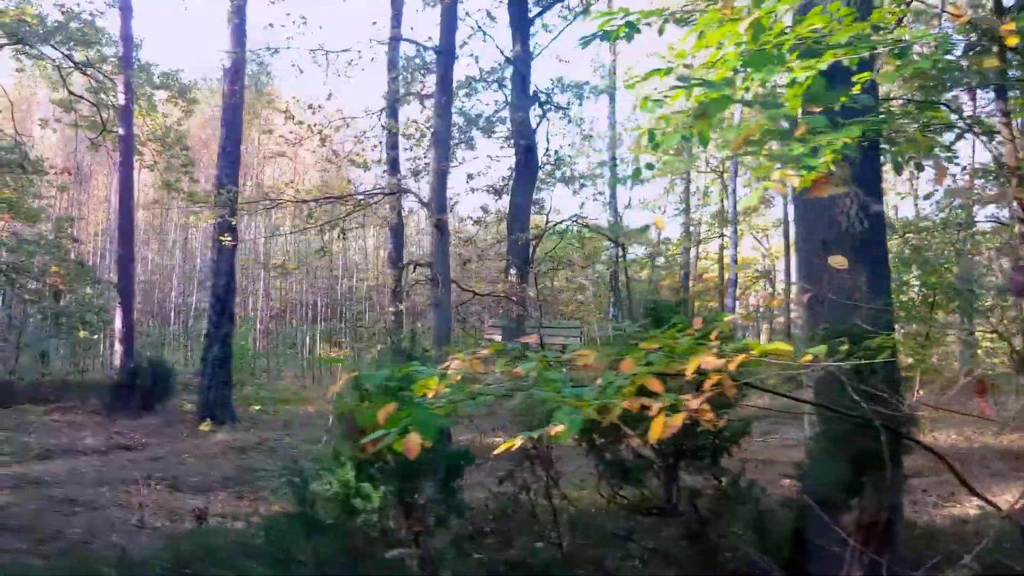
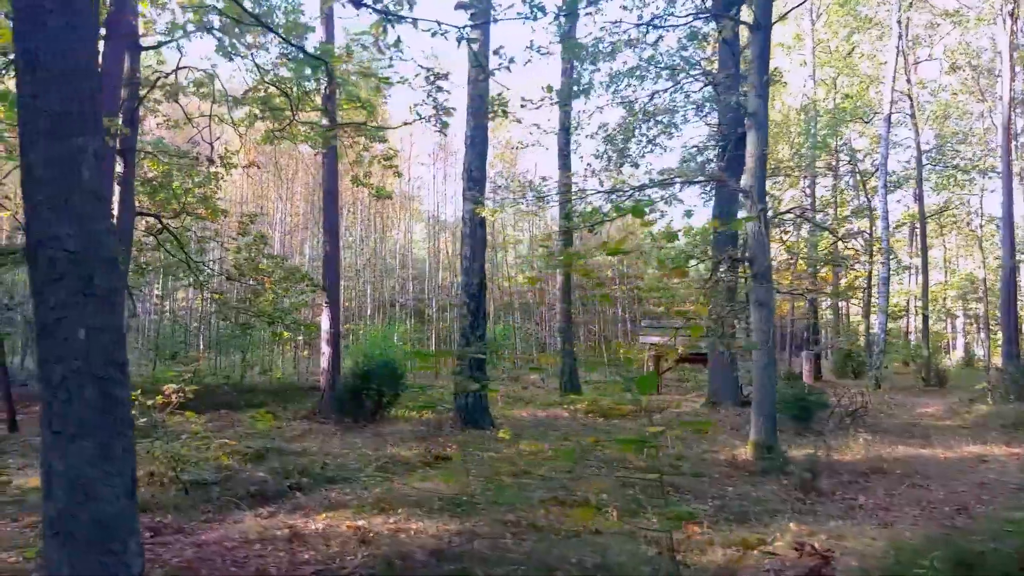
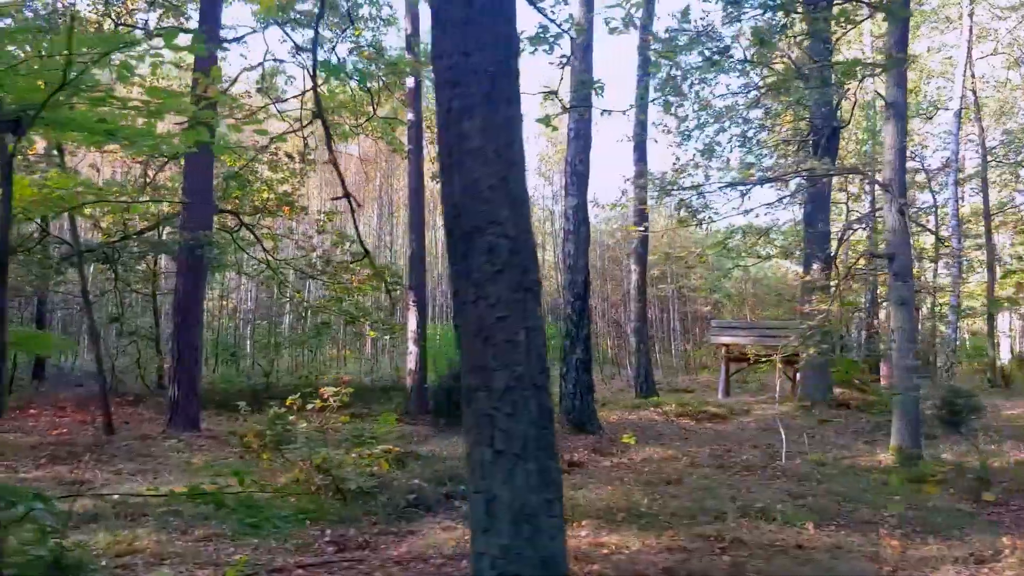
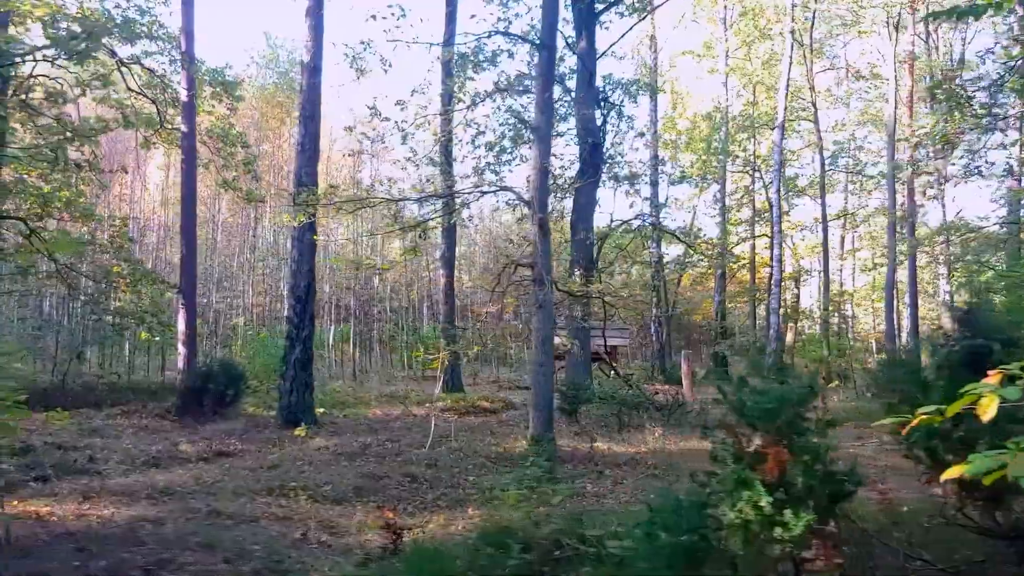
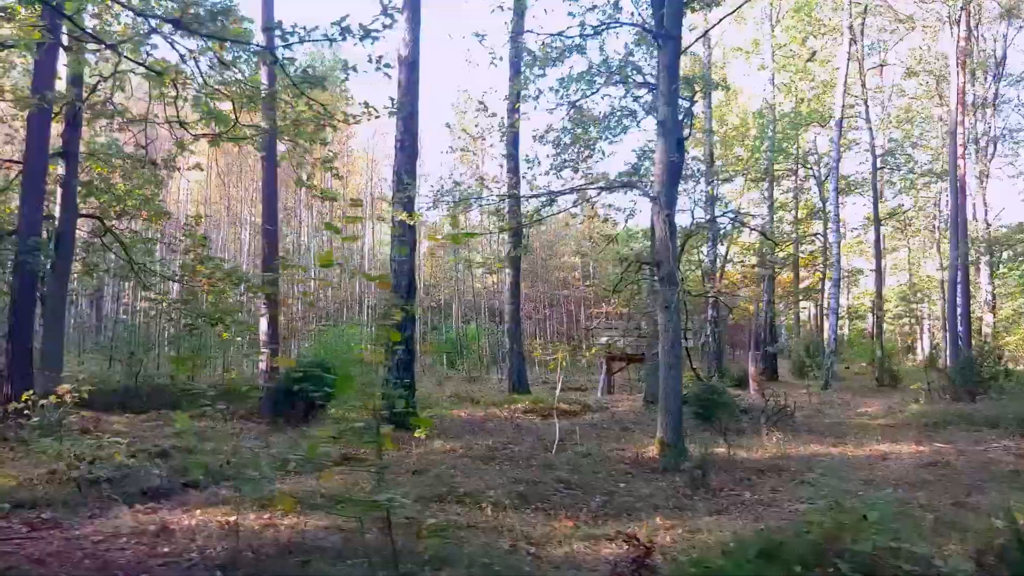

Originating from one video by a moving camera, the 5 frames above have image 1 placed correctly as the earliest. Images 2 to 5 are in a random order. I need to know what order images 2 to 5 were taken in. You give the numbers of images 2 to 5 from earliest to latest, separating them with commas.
4, 5, 2, 3
